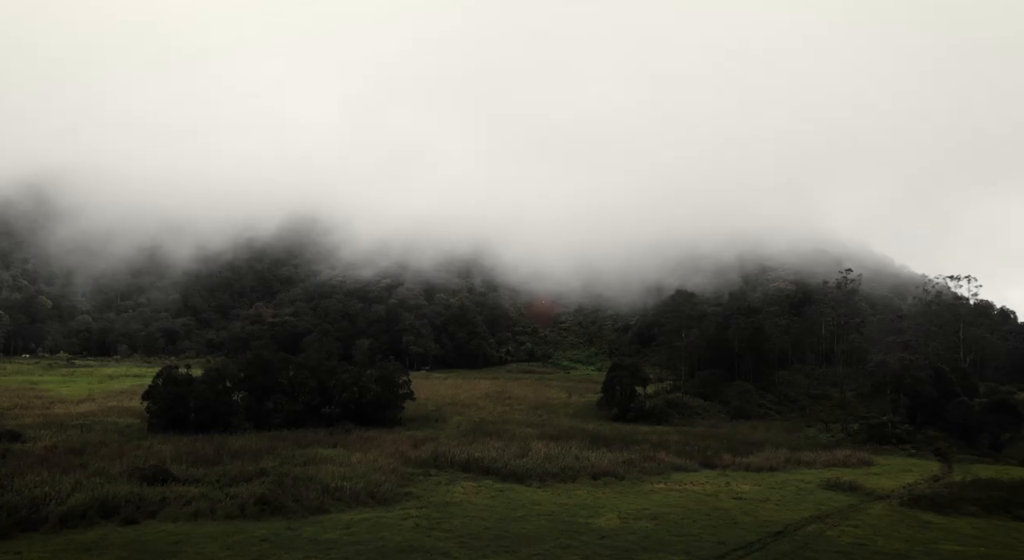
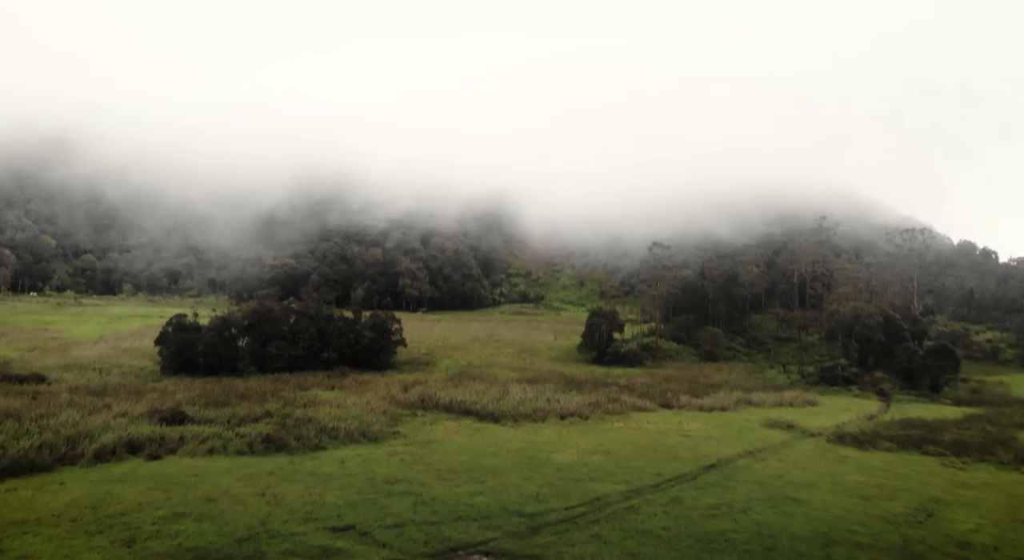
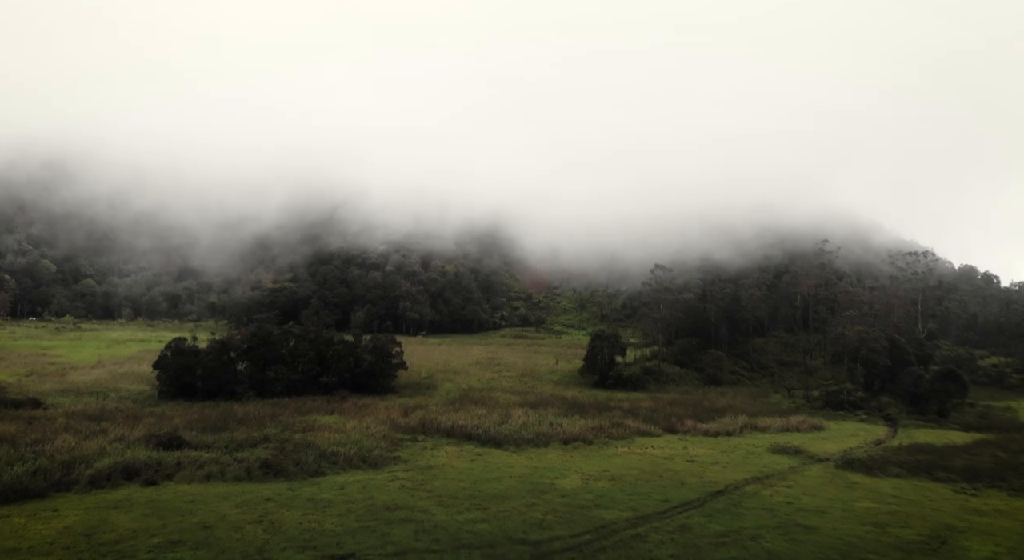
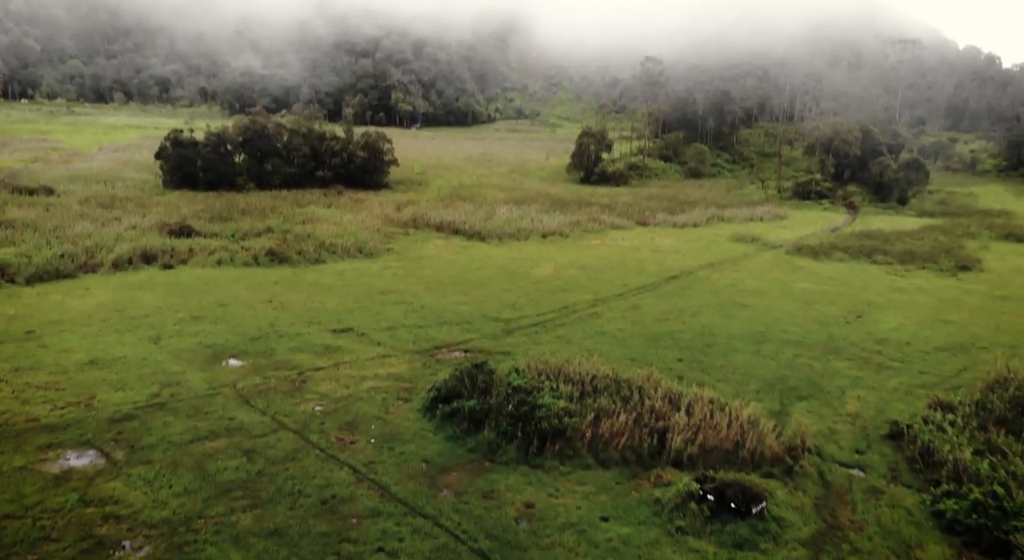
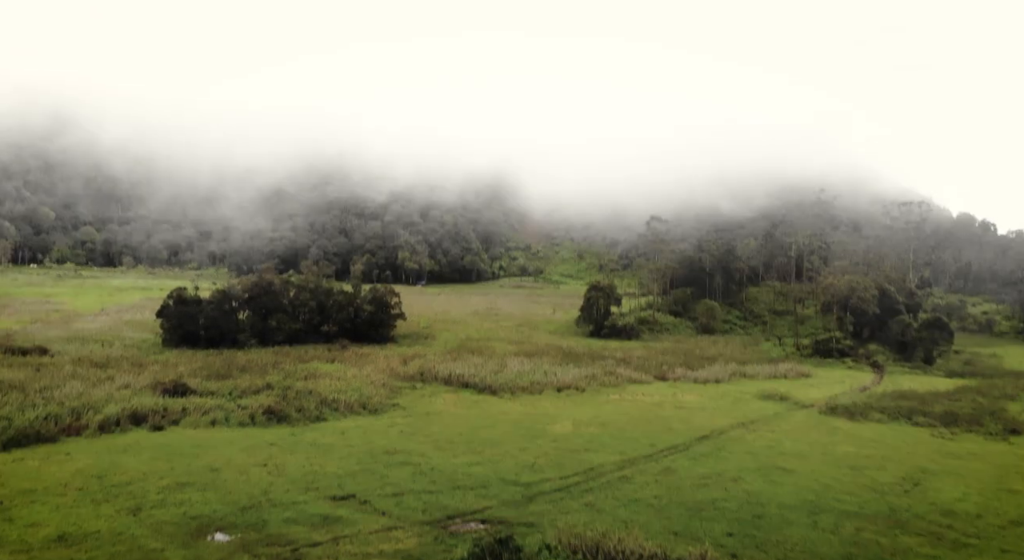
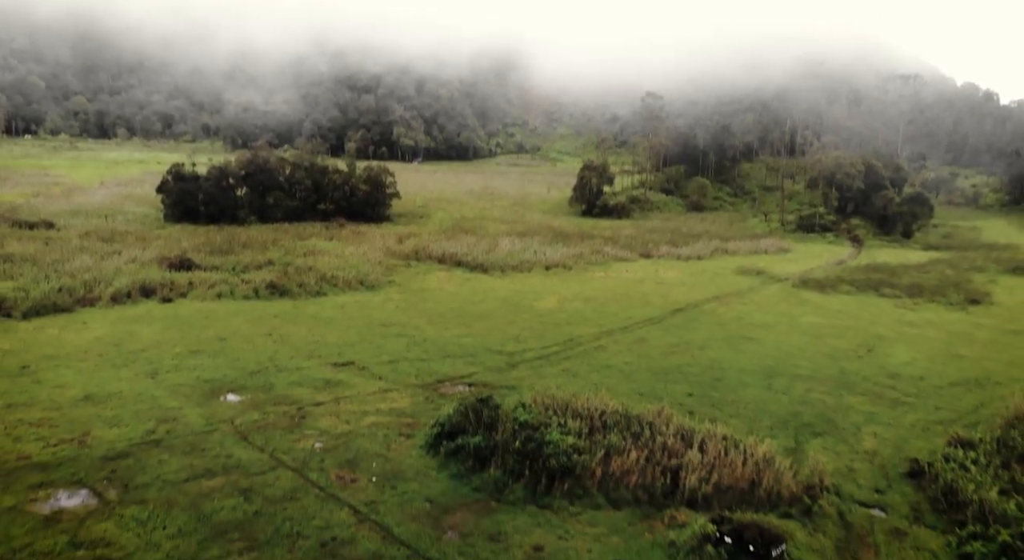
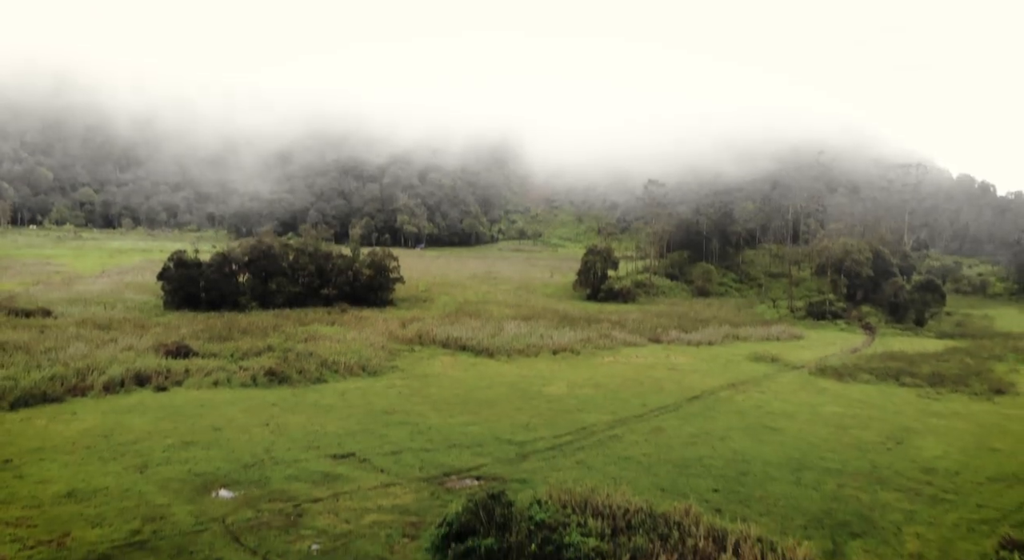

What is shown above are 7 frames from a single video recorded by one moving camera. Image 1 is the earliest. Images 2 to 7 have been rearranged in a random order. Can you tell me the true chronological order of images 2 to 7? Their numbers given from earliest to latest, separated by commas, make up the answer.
3, 2, 5, 7, 6, 4
